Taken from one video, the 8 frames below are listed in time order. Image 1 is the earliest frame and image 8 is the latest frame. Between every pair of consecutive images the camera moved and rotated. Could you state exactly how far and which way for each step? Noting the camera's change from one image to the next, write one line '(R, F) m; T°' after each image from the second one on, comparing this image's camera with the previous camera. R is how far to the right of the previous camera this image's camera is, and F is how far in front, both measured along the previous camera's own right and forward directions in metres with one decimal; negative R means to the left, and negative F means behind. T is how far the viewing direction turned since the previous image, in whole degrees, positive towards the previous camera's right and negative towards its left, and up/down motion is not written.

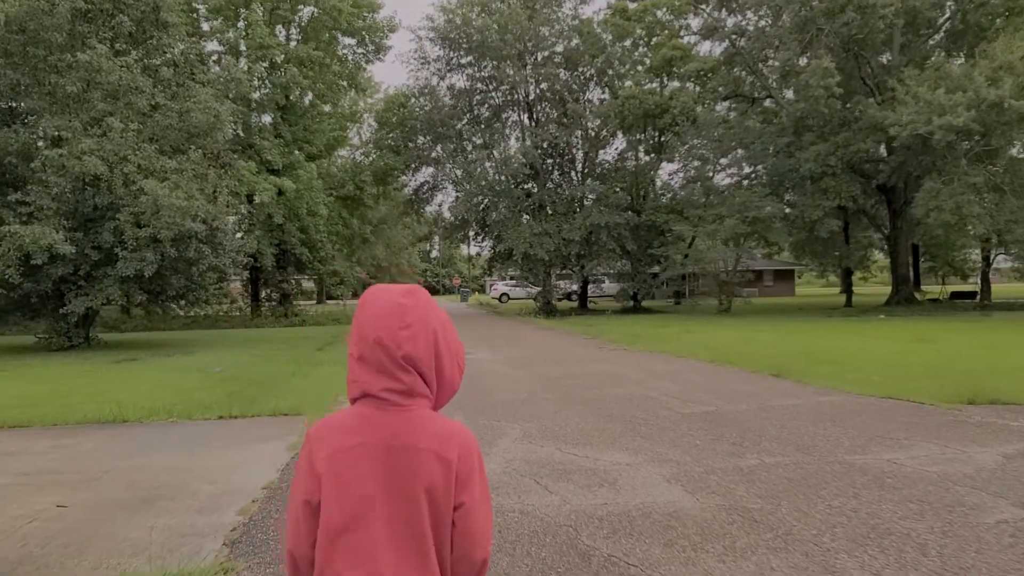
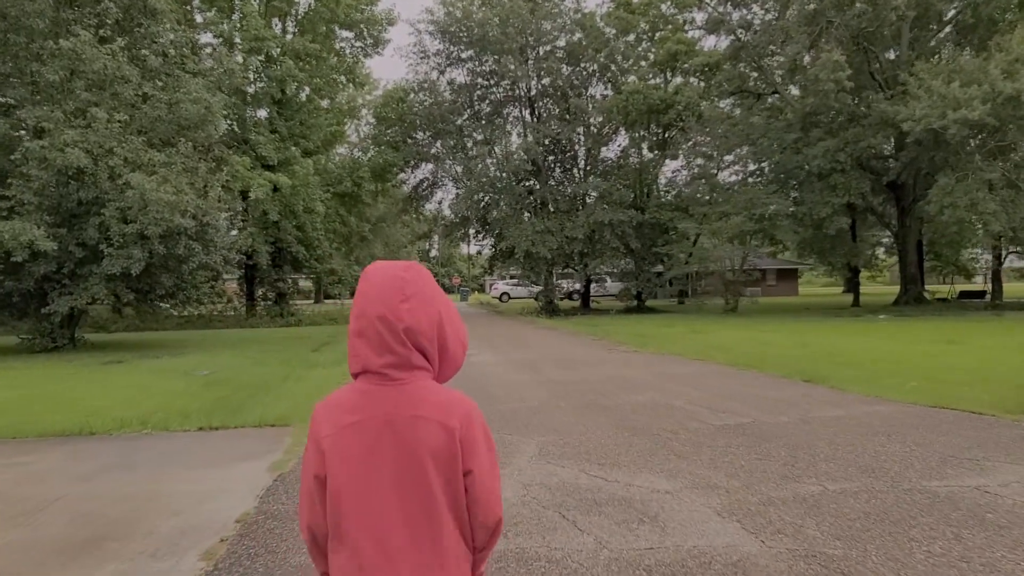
(-0.1, +0.7) m; 0°
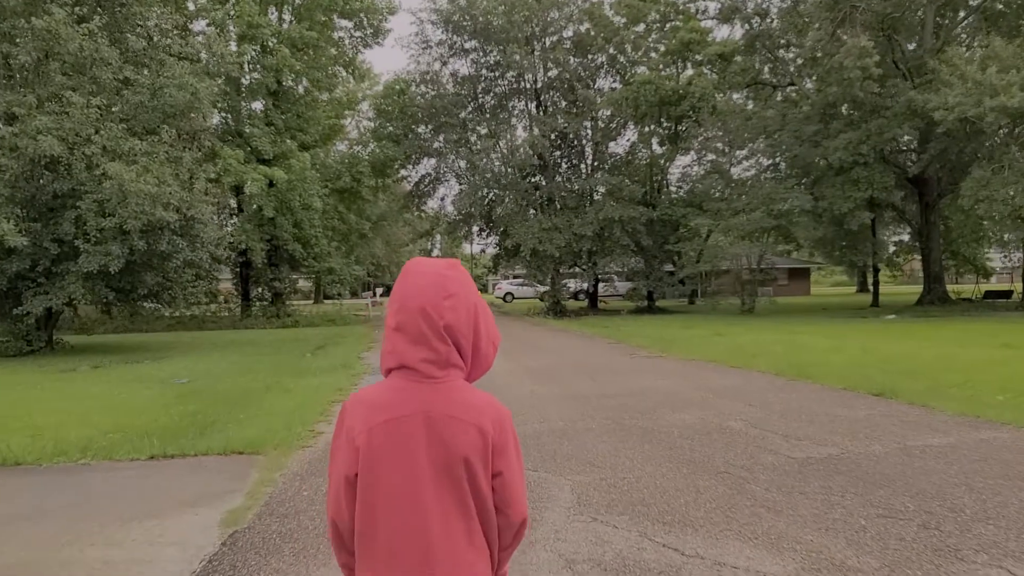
(-0.1, +1.2) m; 0°
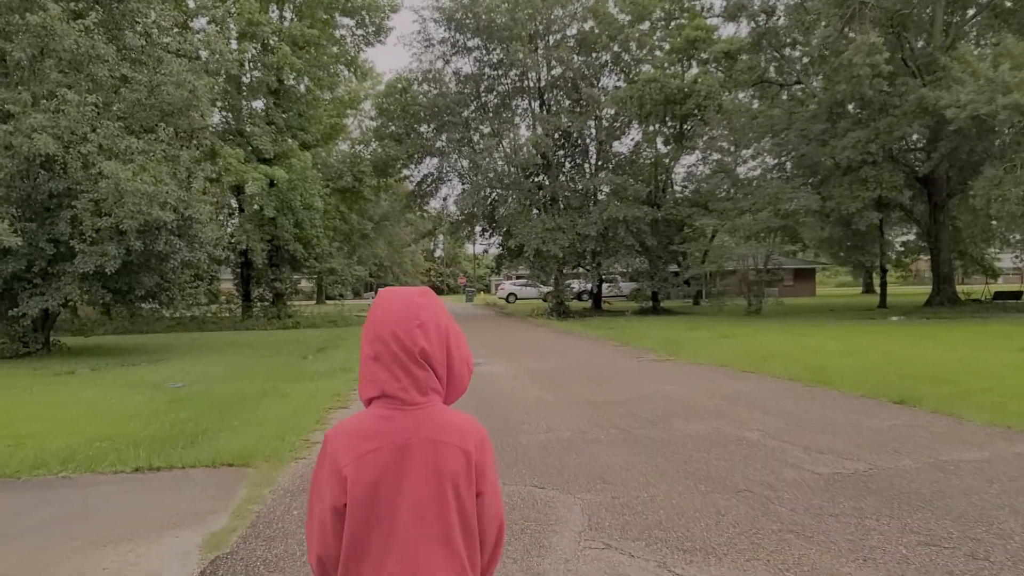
(0.0, +0.3) m; 0°
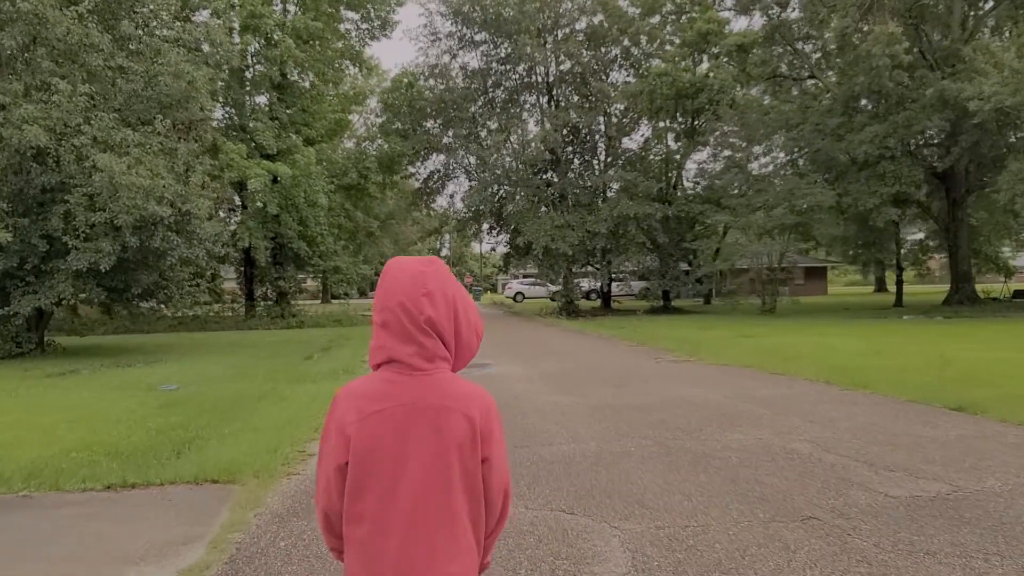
(-0.1, +0.6) m; 0°
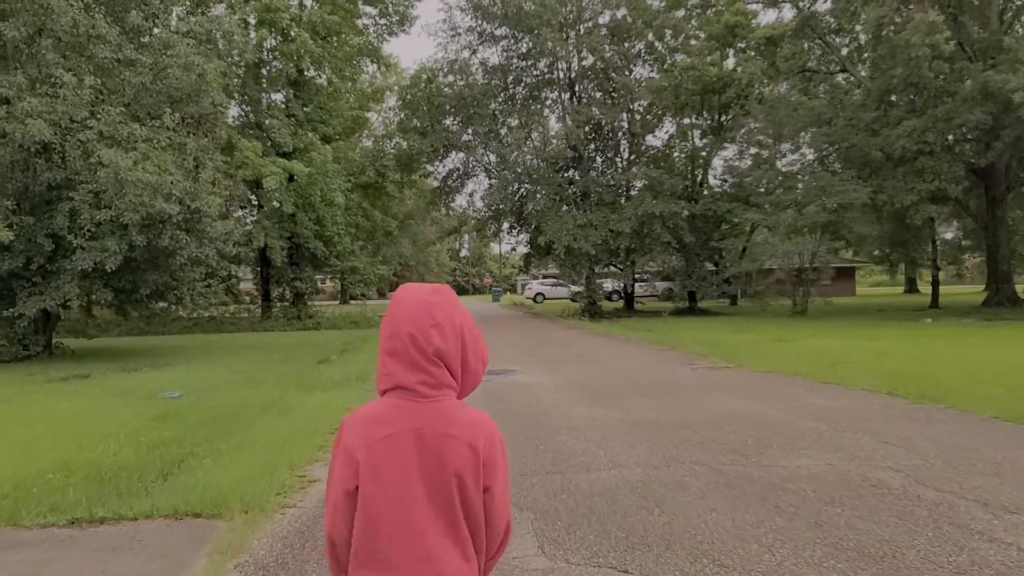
(-0.1, +0.7) m; -1°
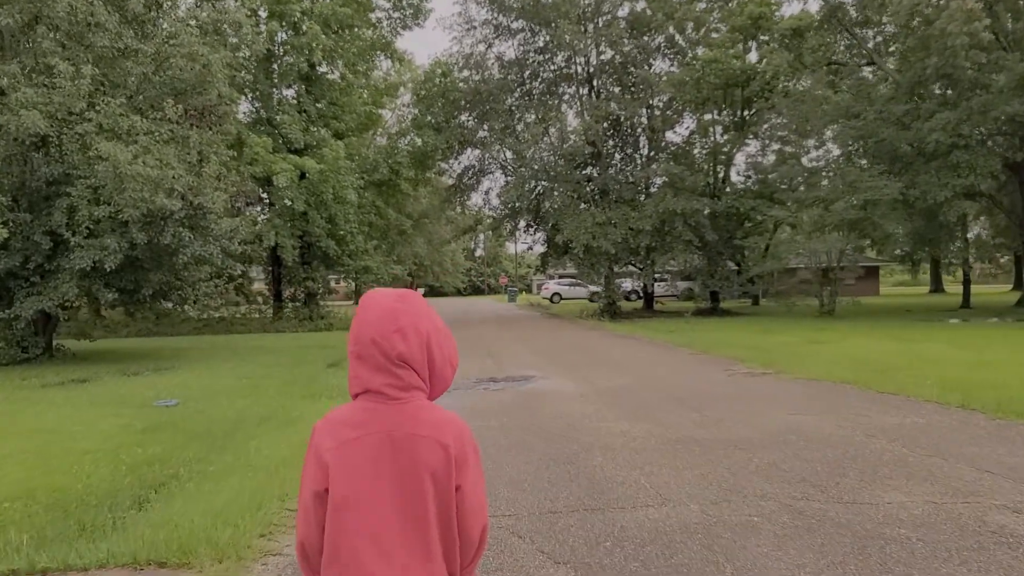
(-0.1, +0.7) m; -1°
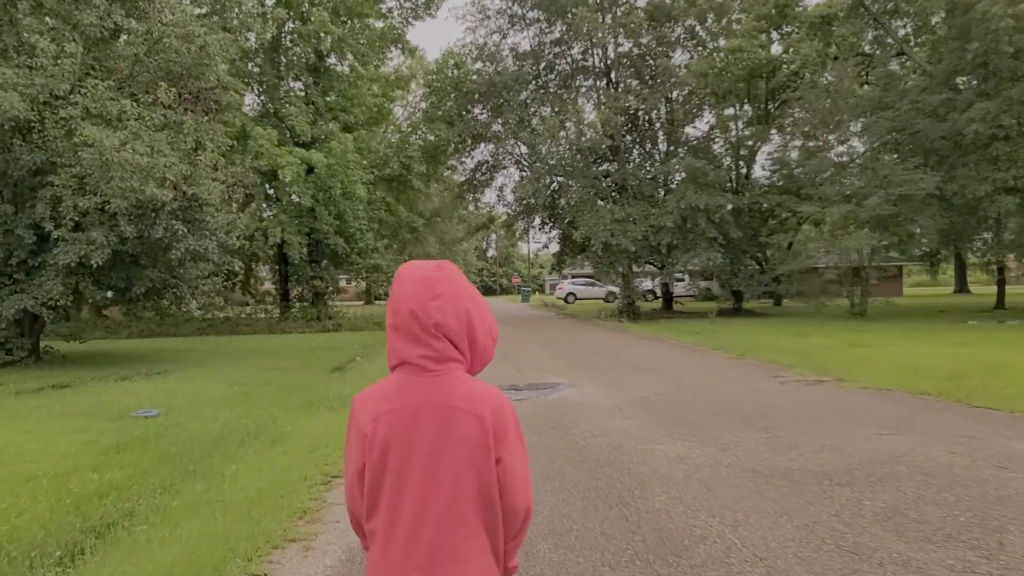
(-0.1, +1.1) m; -1°
